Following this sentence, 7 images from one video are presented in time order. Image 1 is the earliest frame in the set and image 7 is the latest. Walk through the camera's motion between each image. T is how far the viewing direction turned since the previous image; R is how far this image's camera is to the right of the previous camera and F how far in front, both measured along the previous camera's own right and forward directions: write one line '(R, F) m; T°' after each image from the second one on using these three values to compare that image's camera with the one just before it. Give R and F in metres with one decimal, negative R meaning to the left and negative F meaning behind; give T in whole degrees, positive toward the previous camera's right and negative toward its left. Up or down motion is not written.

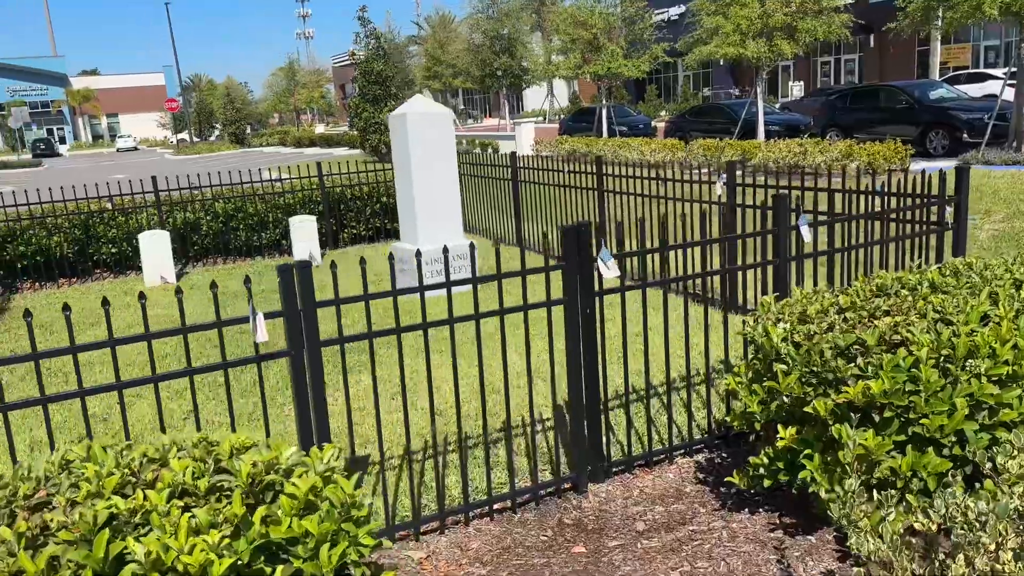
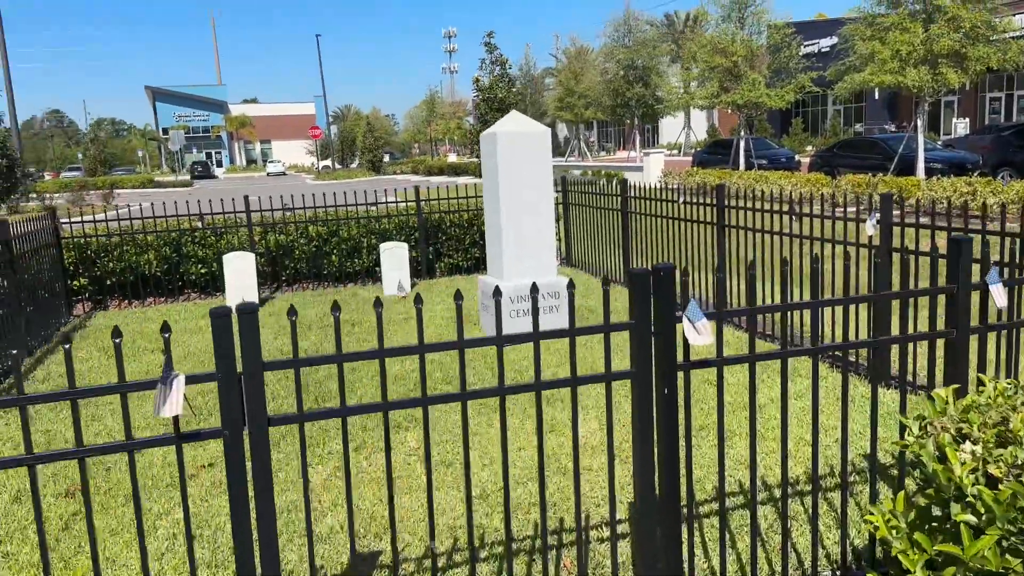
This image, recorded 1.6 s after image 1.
(+0.3, +1.1) m; -9°
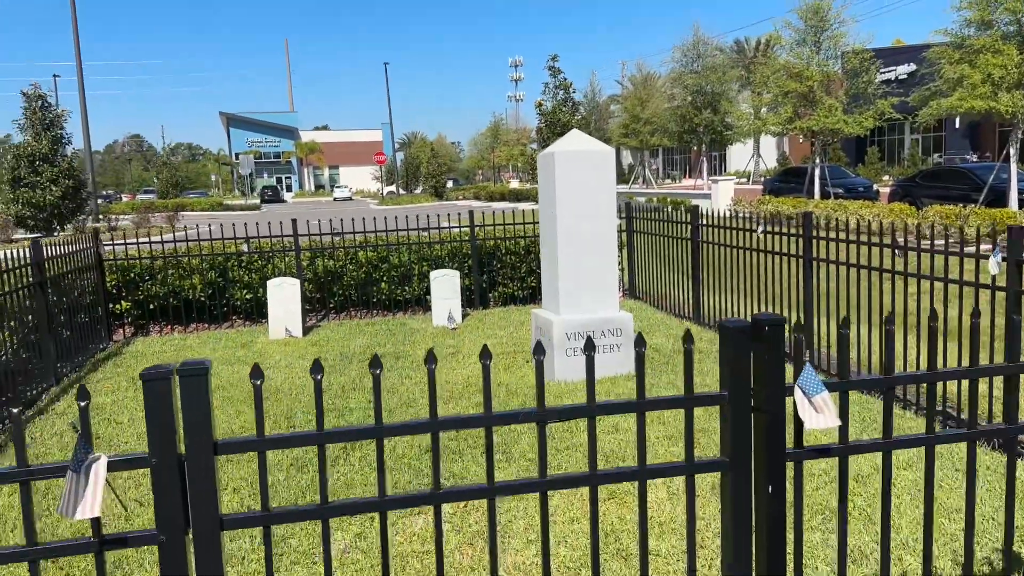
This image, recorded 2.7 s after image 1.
(0.0, +0.7) m; -4°
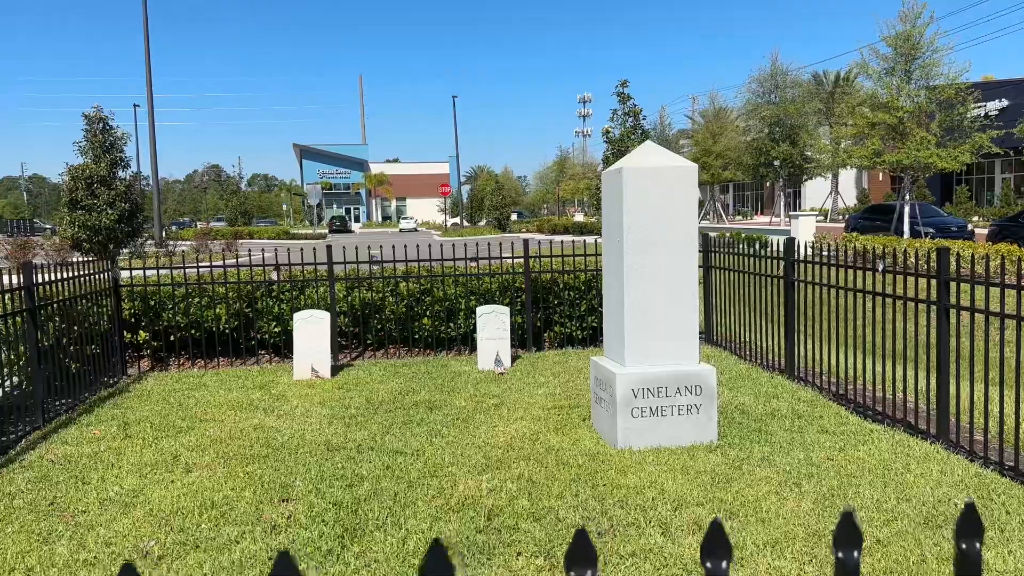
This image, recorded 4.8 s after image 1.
(+0.1, +1.1) m; -5°
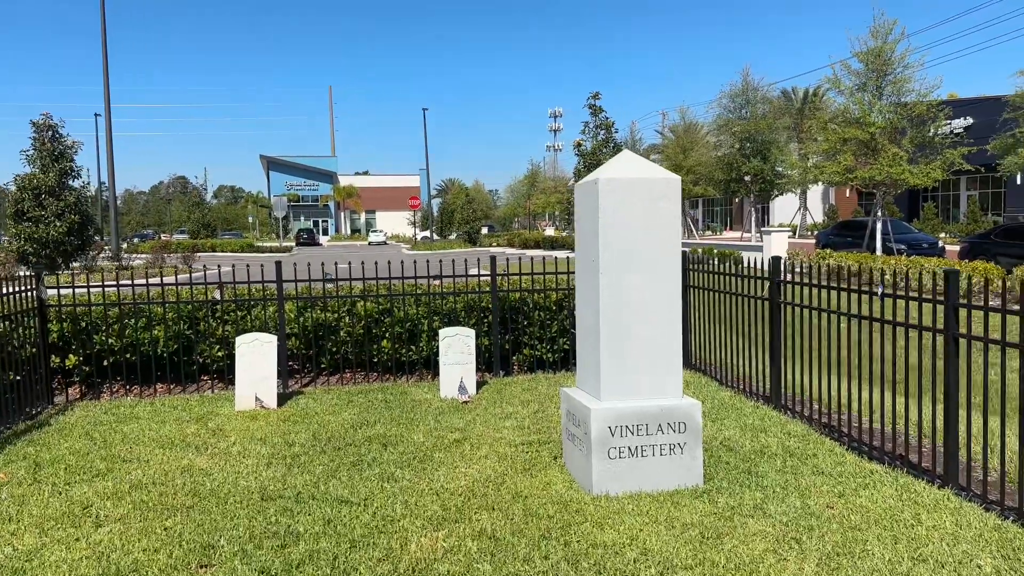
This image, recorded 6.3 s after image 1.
(0.0, +0.6) m; +2°
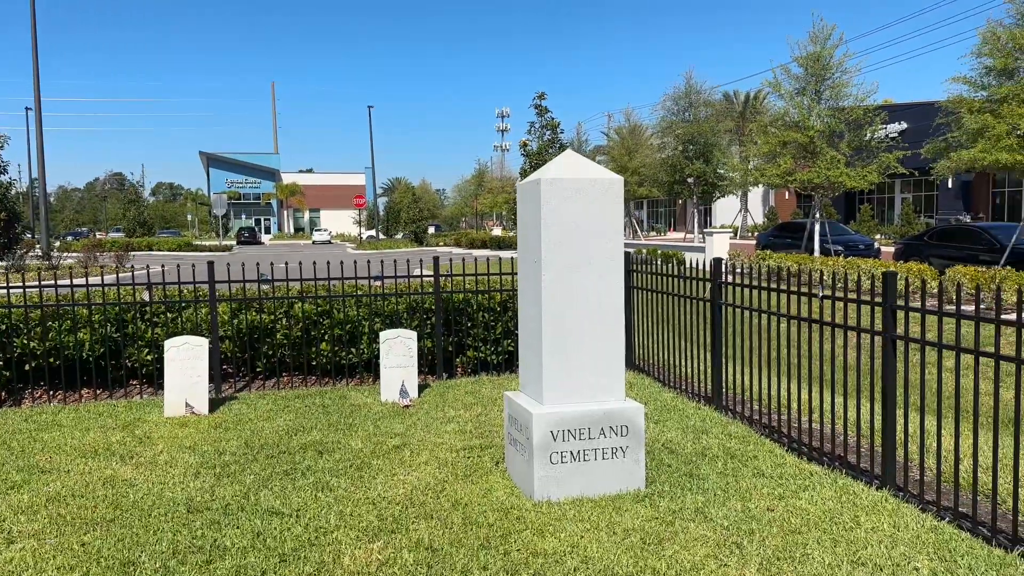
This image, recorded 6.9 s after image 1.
(0.0, +0.1) m; +4°
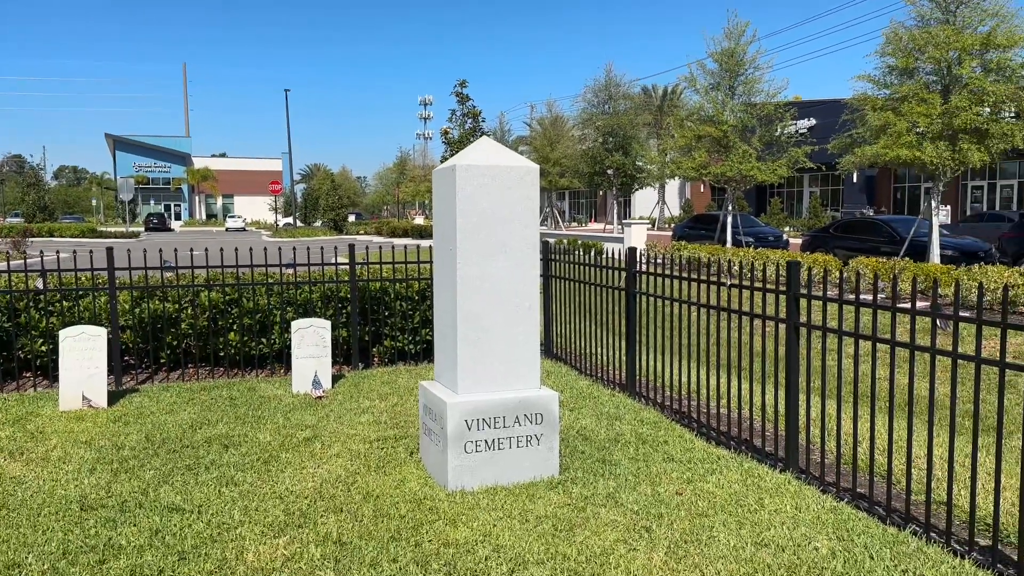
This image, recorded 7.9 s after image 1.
(0.0, 0.0) m; +6°
